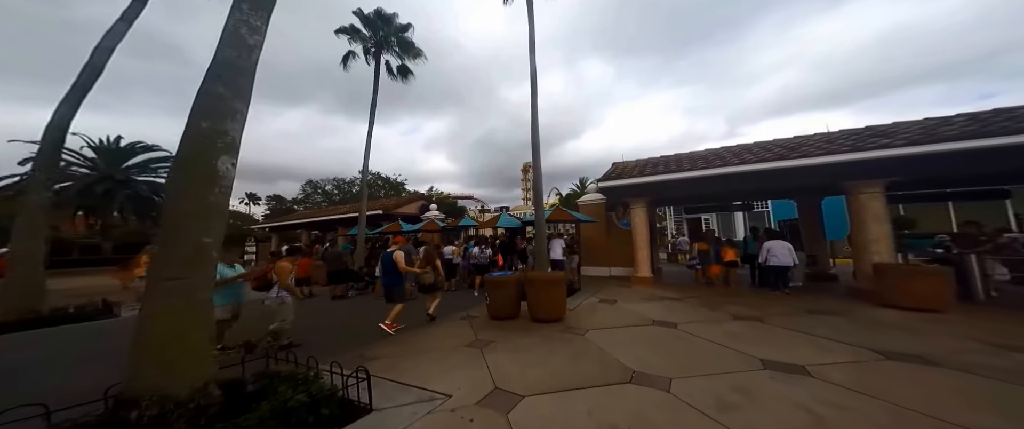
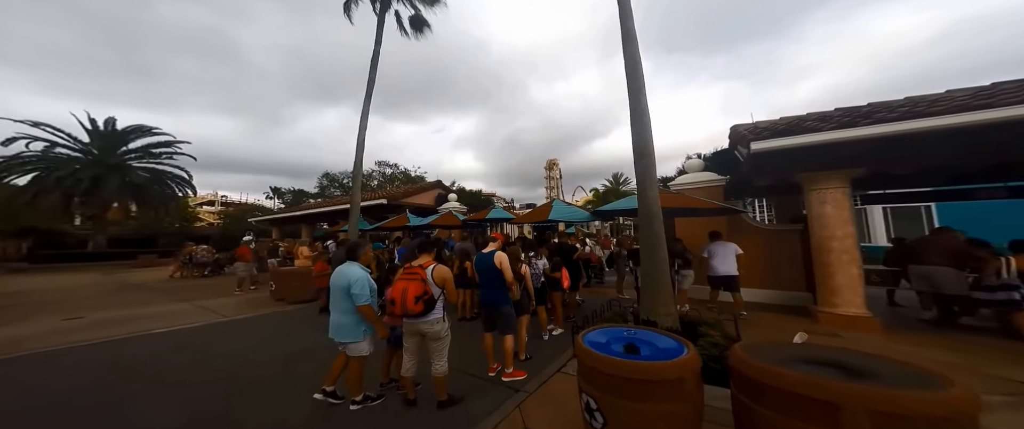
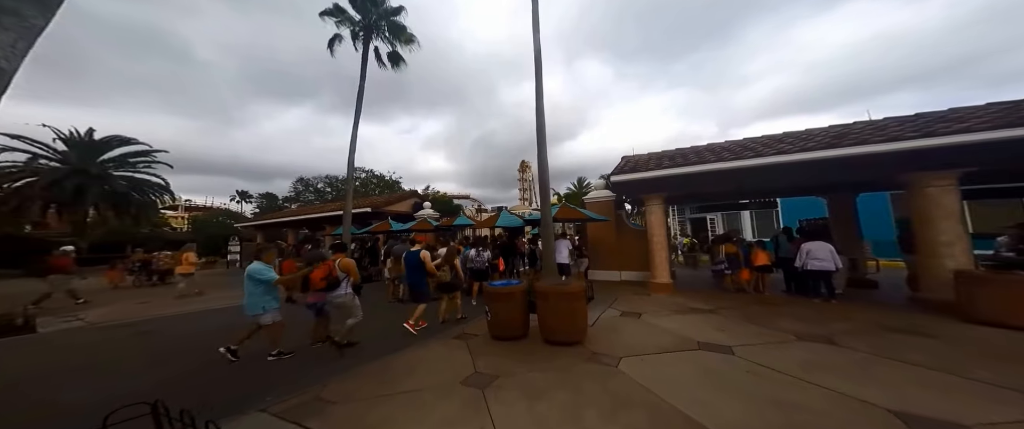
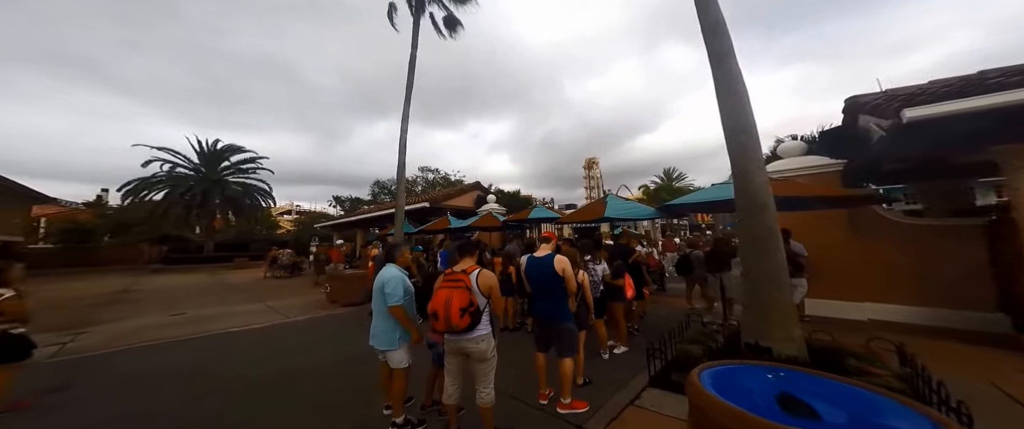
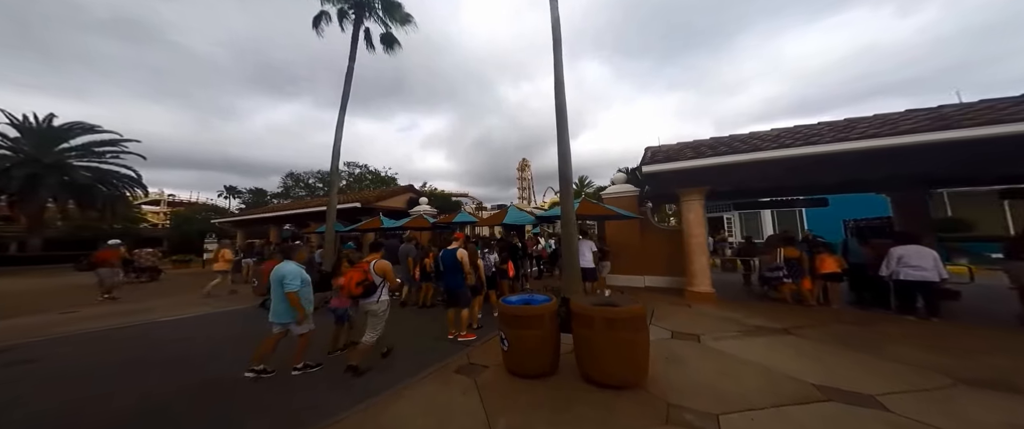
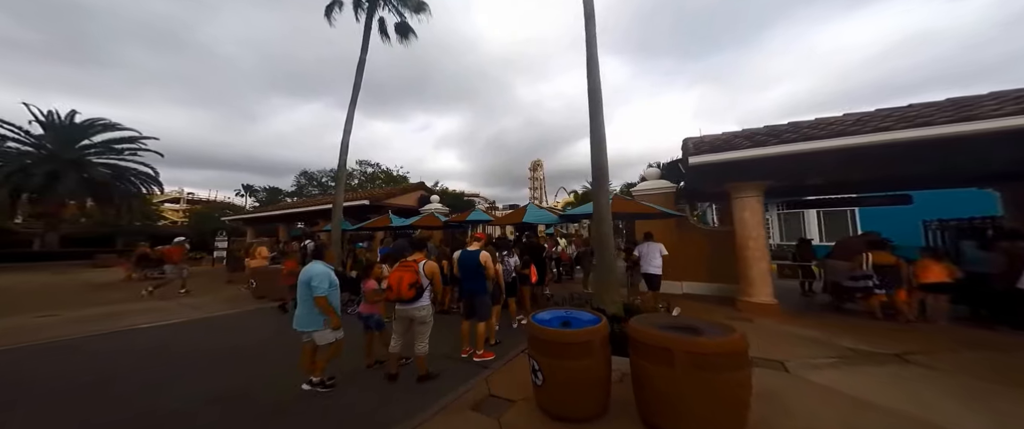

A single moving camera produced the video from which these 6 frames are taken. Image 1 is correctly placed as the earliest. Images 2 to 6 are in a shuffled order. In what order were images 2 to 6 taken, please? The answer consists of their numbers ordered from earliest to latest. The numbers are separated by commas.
3, 5, 6, 2, 4
